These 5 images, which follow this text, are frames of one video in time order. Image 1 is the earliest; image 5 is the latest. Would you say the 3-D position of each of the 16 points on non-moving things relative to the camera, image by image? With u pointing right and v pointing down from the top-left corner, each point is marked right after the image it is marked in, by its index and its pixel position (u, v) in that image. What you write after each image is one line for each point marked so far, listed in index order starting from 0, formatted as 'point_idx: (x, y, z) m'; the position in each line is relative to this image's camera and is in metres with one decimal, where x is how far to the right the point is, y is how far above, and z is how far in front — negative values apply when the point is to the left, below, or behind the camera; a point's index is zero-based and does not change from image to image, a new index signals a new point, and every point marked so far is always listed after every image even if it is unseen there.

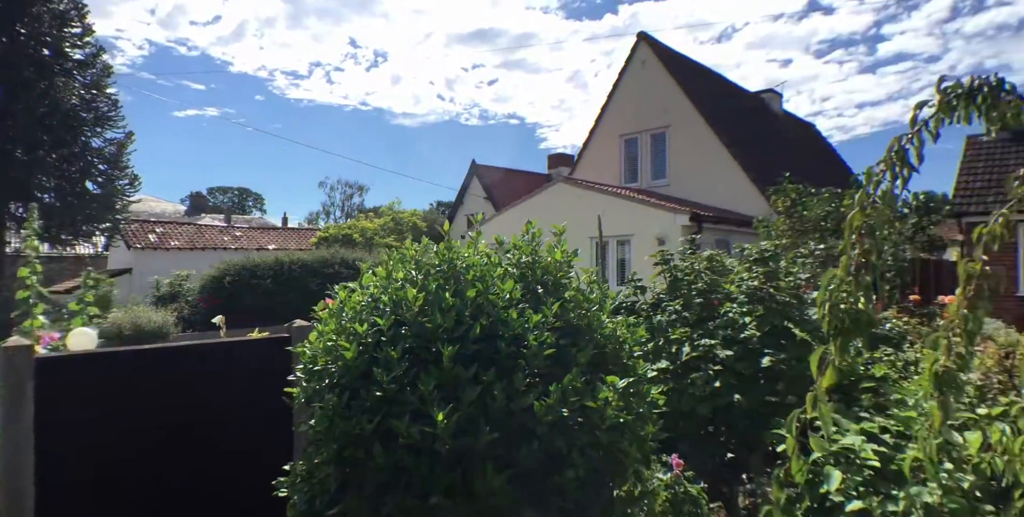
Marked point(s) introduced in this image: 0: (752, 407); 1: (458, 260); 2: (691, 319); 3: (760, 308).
0: (+2.8, -1.7, +6.5) m
1: (-0.5, 0.0, +5.1) m
2: (+2.3, -0.8, +7.3) m
3: (+3.1, -0.6, +6.8) m
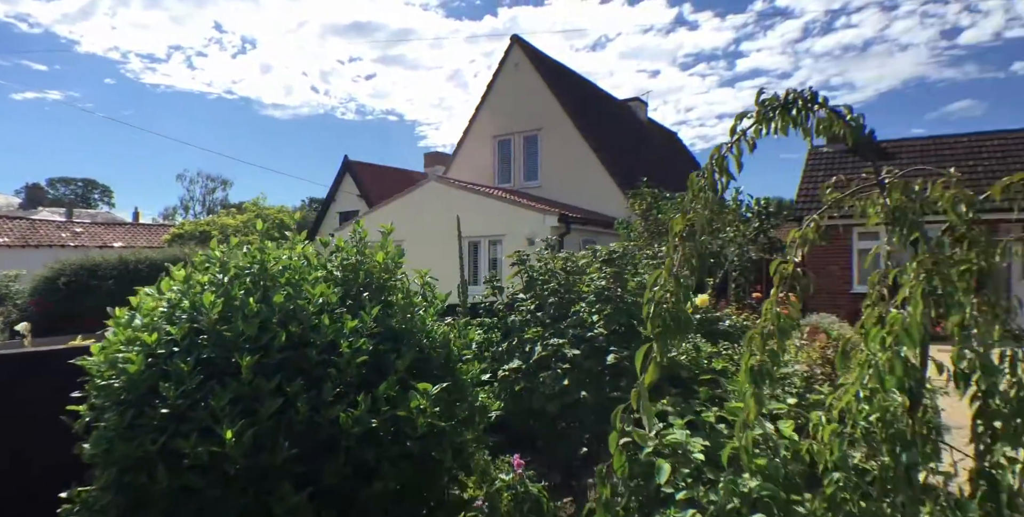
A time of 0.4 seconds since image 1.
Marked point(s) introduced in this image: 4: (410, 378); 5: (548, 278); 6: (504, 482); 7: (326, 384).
0: (+1.0, -1.7, +6.7) m
1: (-2.0, 0.0, +4.8) m
2: (+0.4, -0.8, +7.4) m
3: (+1.2, -0.6, +7.1) m
4: (-0.8, -1.0, +4.7) m
5: (+0.5, -0.3, +7.7) m
6: (-0.1, -2.3, +5.8) m
7: (-1.4, -0.9, +4.3) m
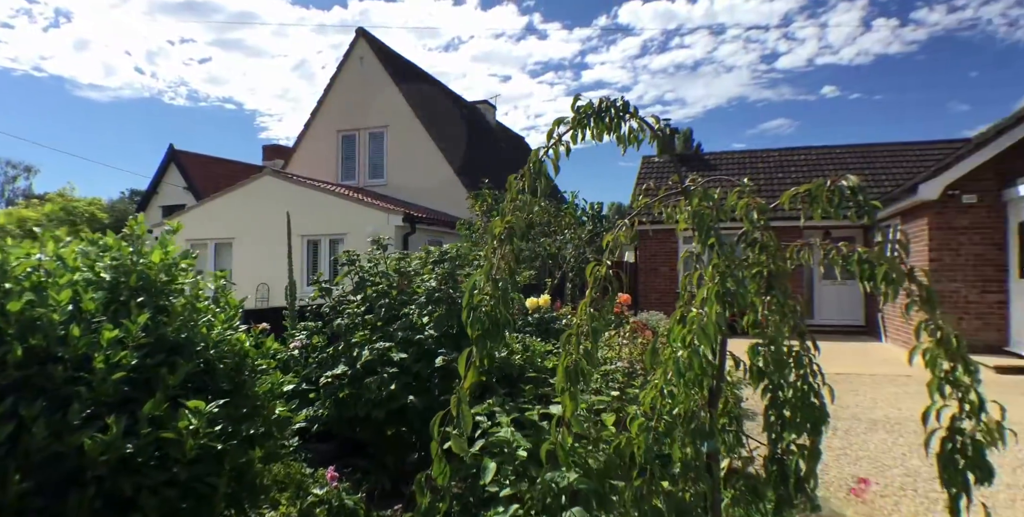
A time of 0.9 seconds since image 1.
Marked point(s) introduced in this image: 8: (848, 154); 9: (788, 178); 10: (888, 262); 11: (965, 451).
0: (-1.0, -1.7, +6.6) m
1: (-3.6, 0.0, +4.2) m
2: (-1.7, -0.8, +7.2) m
3: (-0.9, -0.6, +7.0) m
4: (-2.5, -1.0, +4.3) m
5: (-1.7, -0.3, +7.5) m
6: (-1.9, -2.3, +5.5) m
7: (-2.9, -1.0, +3.8) m
8: (+7.1, +2.3, +12.5) m
9: (+5.7, +1.6, +12.1) m
10: (+1.7, 0.0, +2.7) m
11: (+1.6, -0.7, +2.0) m
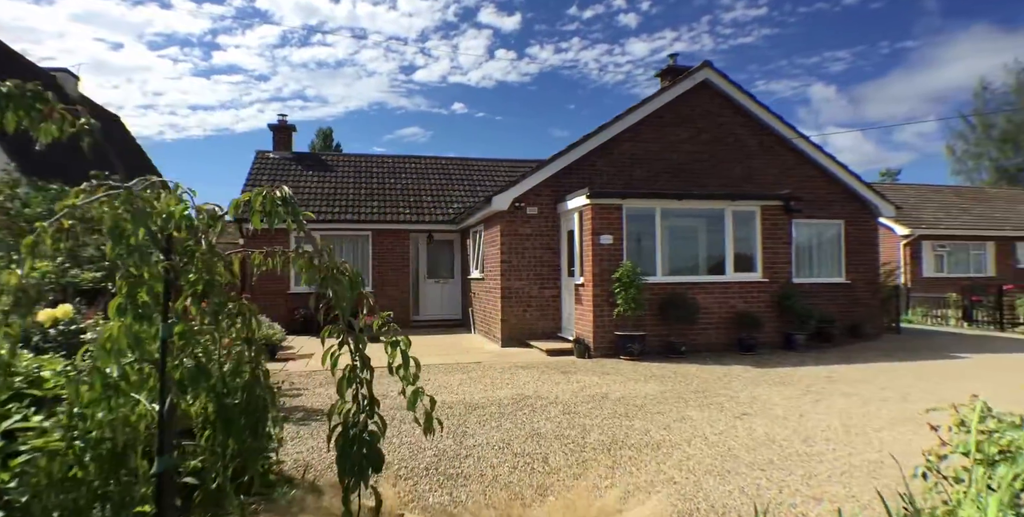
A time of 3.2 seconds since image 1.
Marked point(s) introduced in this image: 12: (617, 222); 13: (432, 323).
0: (-5.2, -1.7, +4.5) m
1: (-6.1, 0.0, +1.1) m
2: (-6.2, -0.8, +4.6) m
3: (-5.3, -0.6, +5.0) m
4: (-5.2, -1.0, +1.8) m
5: (-6.3, -0.3, +4.9) m
6: (-5.4, -2.3, +3.1) m
7: (-5.4, -0.9, +1.2) m
8: (-1.6, +2.3, +13.9) m
9: (-2.6, +1.6, +12.7) m
10: (-0.8, 0.0, +2.7) m
11: (-0.6, -0.7, +2.1) m
12: (+1.6, +0.6, +8.7) m
13: (-1.7, -1.4, +12.3) m
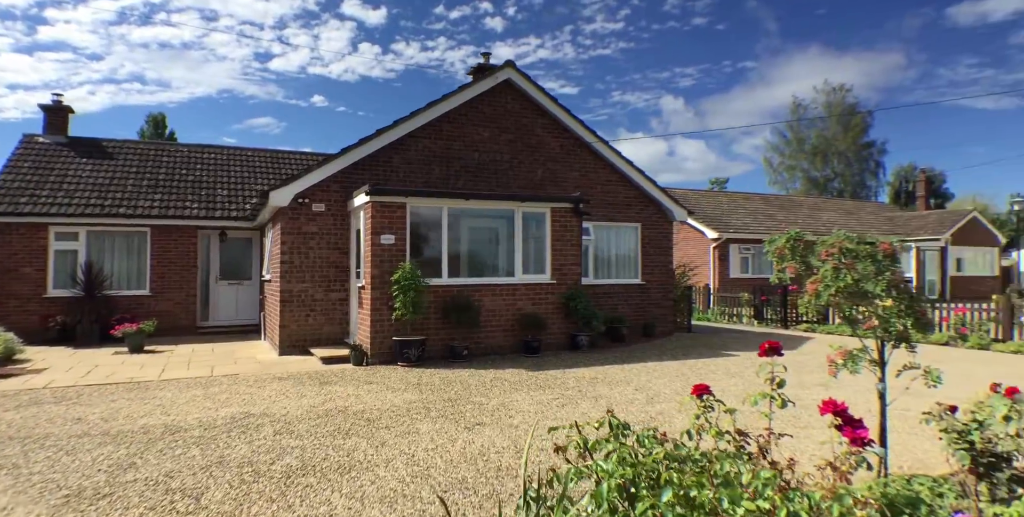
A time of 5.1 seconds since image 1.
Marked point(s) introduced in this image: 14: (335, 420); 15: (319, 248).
0: (-7.5, -1.7, +2.9) m
1: (-7.8, 0.0, -0.7) m
2: (-8.5, -0.8, +2.8) m
3: (-7.7, -0.6, +3.3) m
4: (-7.1, -1.0, +0.2) m
5: (-8.7, -0.3, +3.0) m
6: (-7.5, -2.2, +1.4) m
7: (-7.1, -0.9, -0.5) m
8: (-5.7, +2.3, +12.7) m
9: (-6.5, +1.6, +11.4) m
10: (-2.9, 0.0, +1.9) m
11: (-2.5, -0.7, +1.3) m
12: (-1.6, +0.5, +8.2) m
13: (-5.5, -1.4, +11.1) m
14: (-1.7, -1.6, +5.7) m
15: (-3.0, +0.2, +8.9) m
